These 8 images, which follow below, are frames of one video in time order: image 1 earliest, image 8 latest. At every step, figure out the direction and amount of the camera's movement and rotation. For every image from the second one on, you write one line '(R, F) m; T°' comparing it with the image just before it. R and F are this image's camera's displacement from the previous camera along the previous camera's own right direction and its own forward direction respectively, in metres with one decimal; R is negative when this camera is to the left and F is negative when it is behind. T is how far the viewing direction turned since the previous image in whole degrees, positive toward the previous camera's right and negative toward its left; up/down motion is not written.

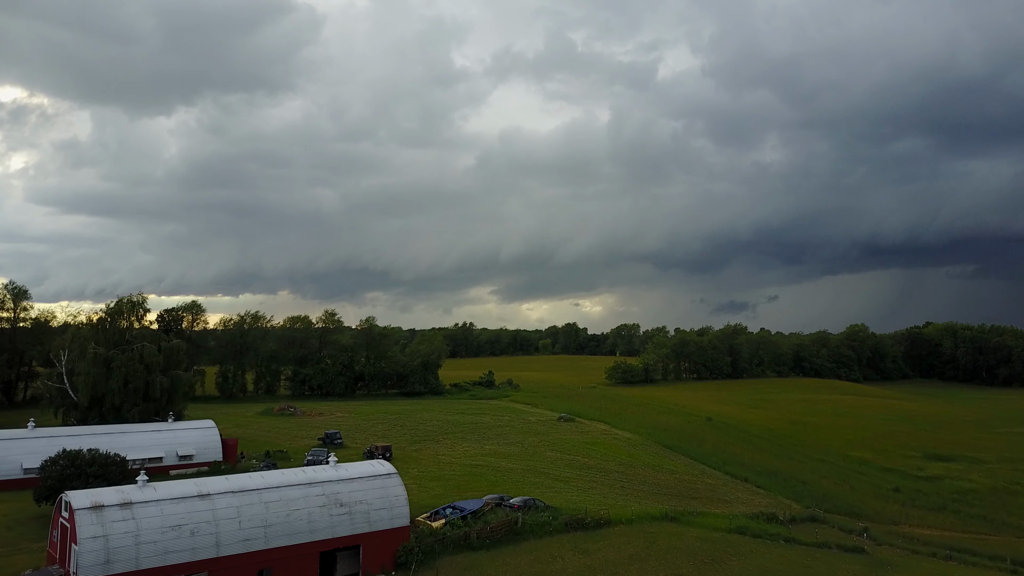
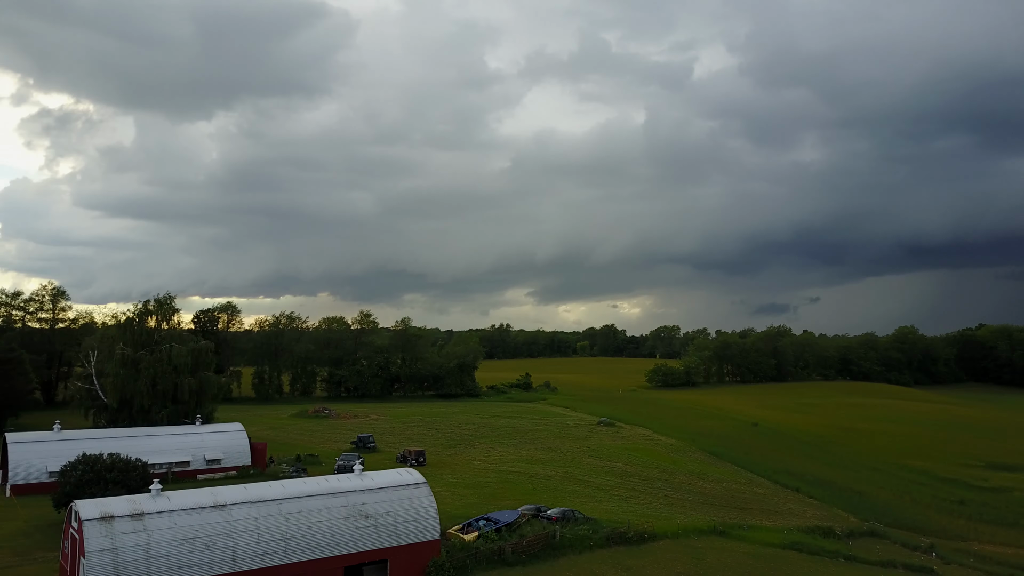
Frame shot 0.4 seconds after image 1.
(0.0, +2.1) m; -3°
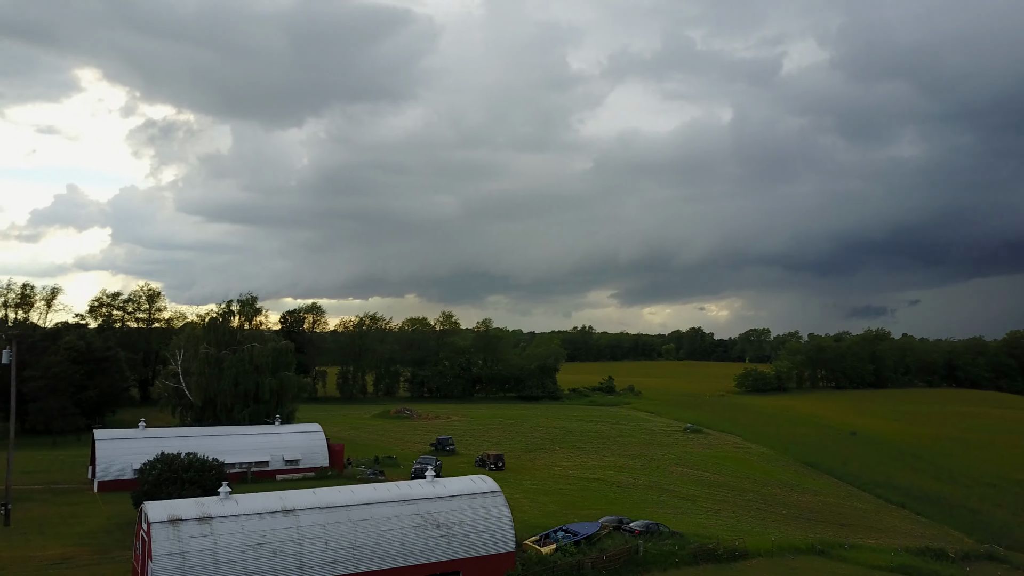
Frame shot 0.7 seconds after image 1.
(+0.1, +1.6) m; -6°
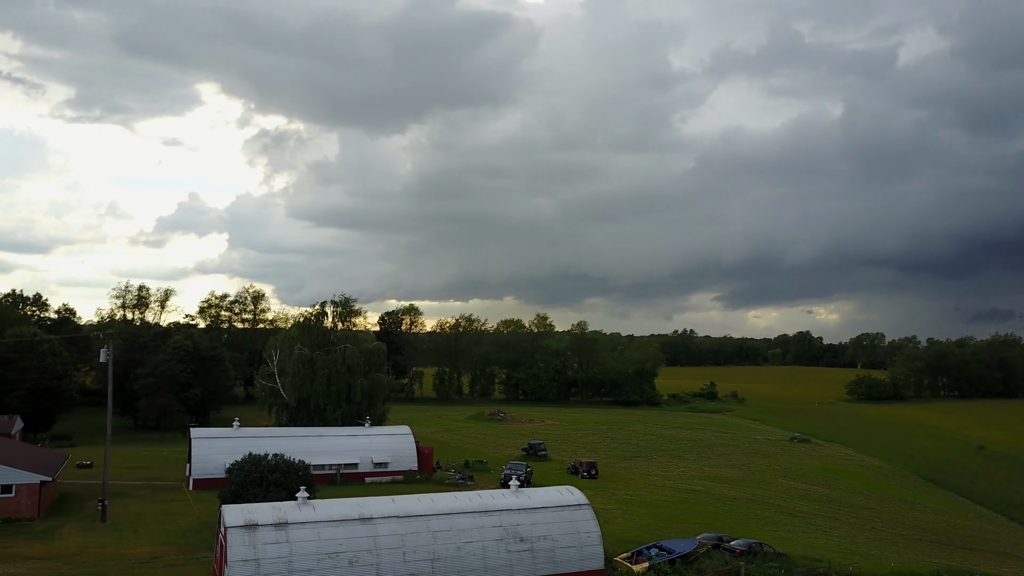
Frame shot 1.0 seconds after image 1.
(+0.3, +1.6) m; -7°
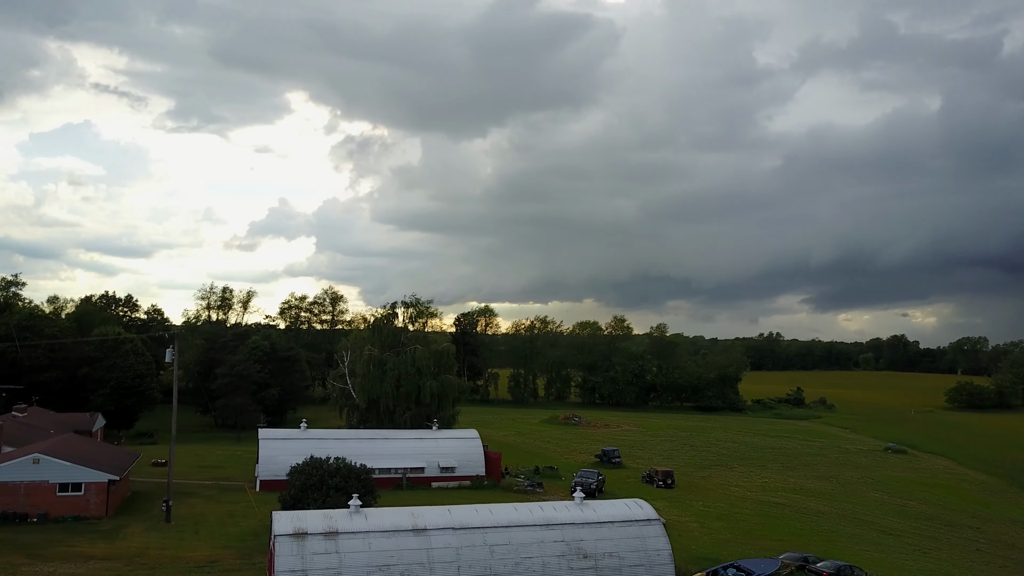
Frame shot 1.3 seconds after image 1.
(+0.5, +1.5) m; -6°
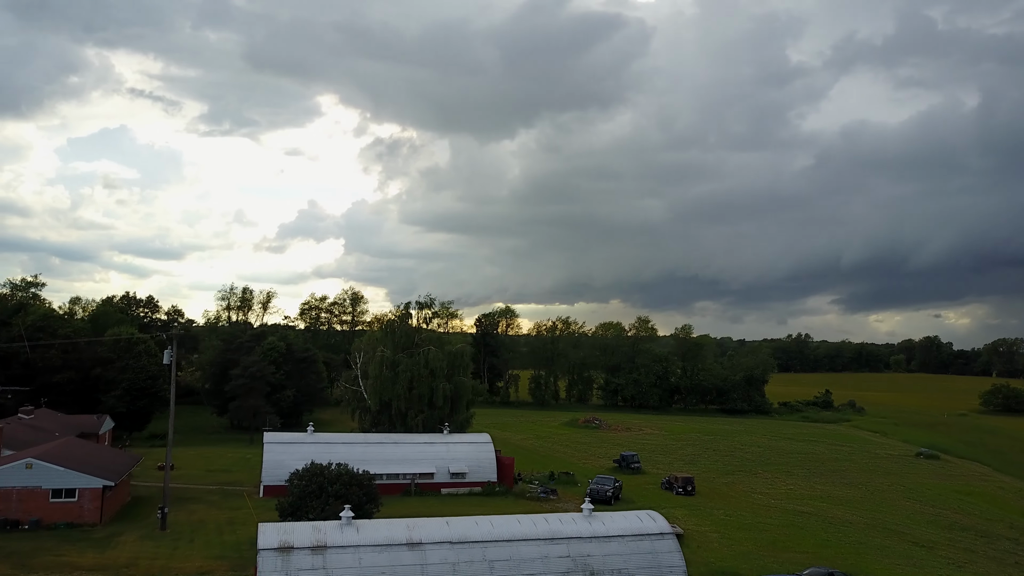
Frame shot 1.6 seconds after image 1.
(+0.7, +1.5) m; -2°
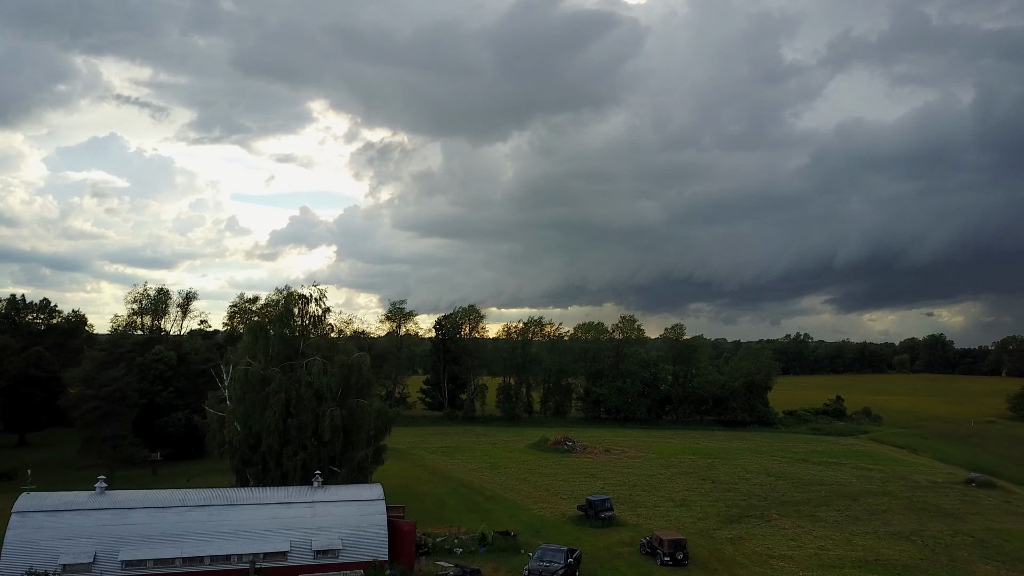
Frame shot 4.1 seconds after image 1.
(+3.4, +14.0) m; 0°
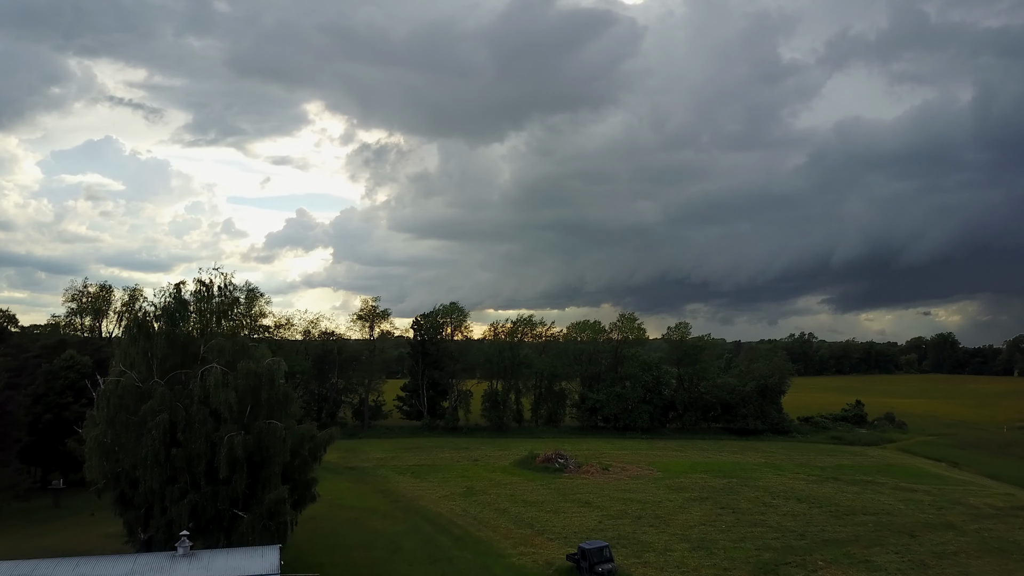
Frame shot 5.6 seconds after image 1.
(+1.1, +9.1) m; 0°
